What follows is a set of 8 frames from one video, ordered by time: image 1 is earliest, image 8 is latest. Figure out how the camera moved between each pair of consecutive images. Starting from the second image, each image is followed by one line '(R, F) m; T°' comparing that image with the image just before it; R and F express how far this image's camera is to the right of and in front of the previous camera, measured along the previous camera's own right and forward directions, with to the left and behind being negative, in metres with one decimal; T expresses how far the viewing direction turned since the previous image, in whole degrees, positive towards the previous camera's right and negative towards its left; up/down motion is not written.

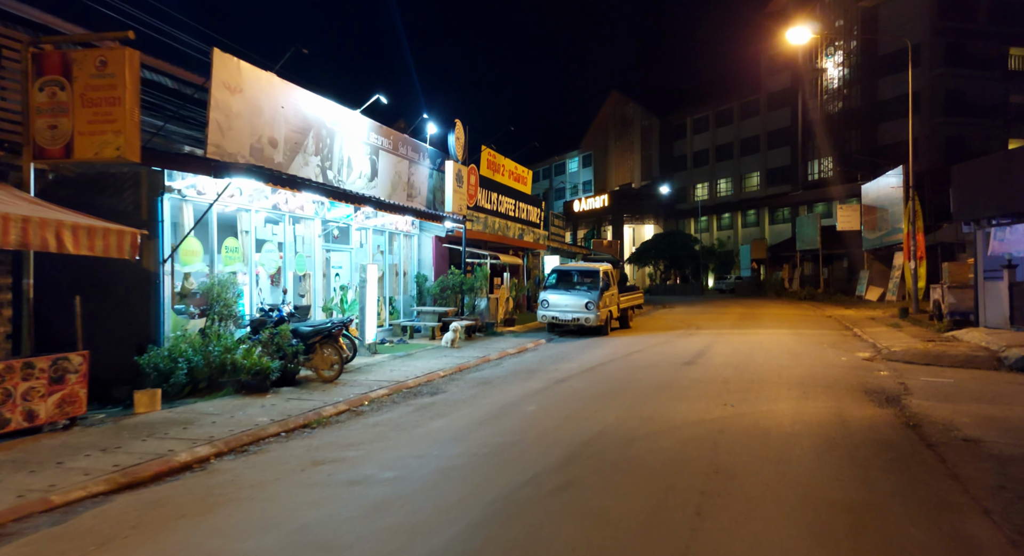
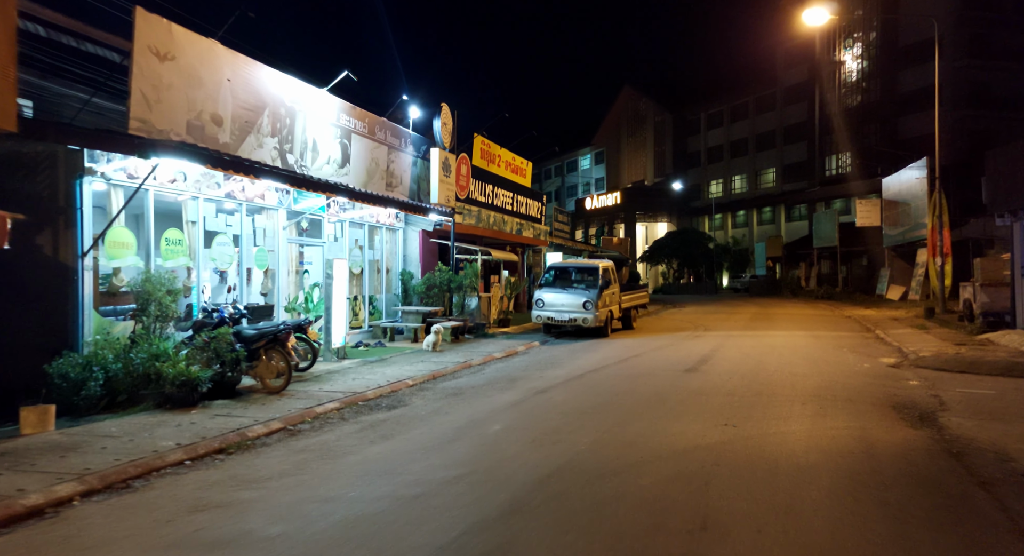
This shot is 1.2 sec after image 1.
(+0.7, +1.3) m; -1°
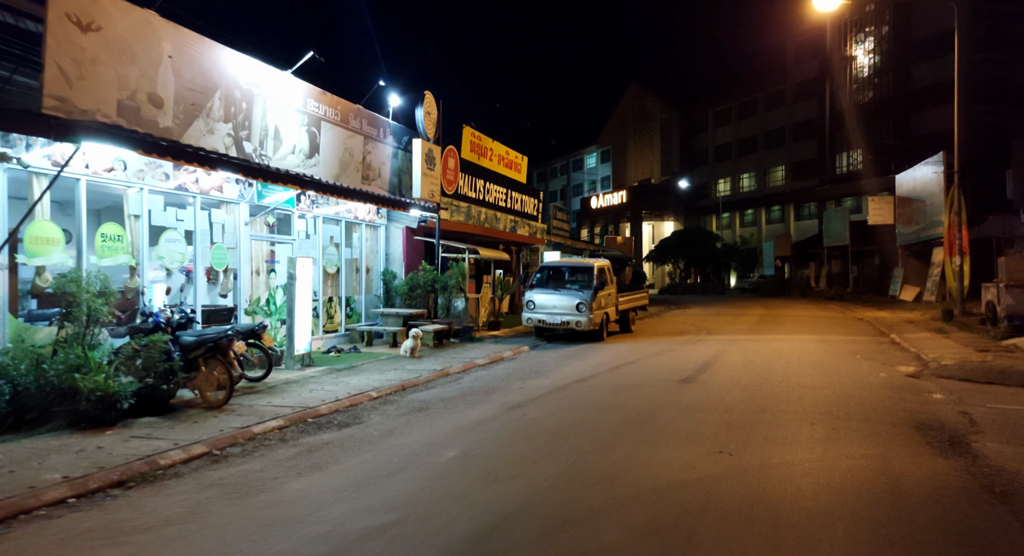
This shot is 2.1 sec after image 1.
(+0.5, +1.0) m; -1°
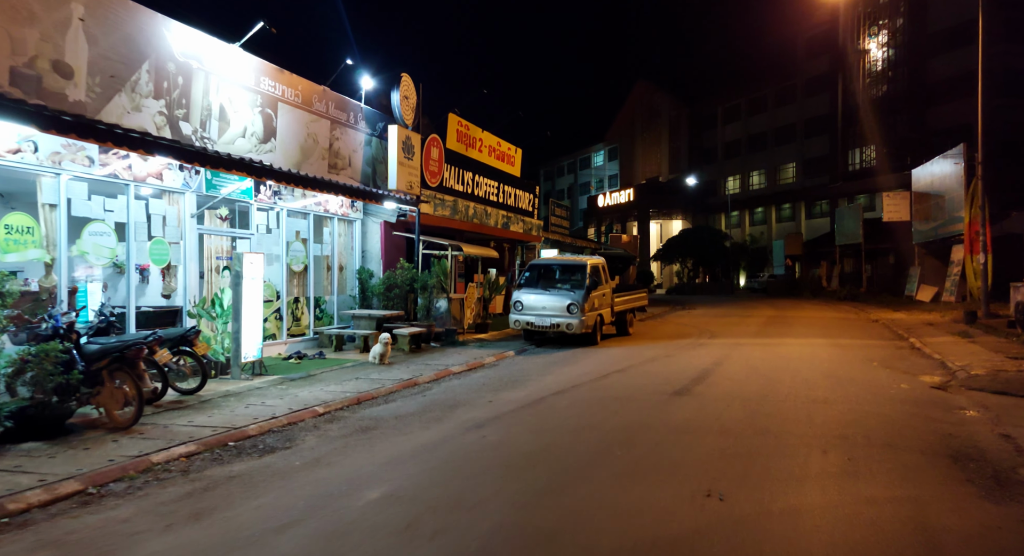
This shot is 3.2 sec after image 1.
(+0.6, +1.2) m; -1°
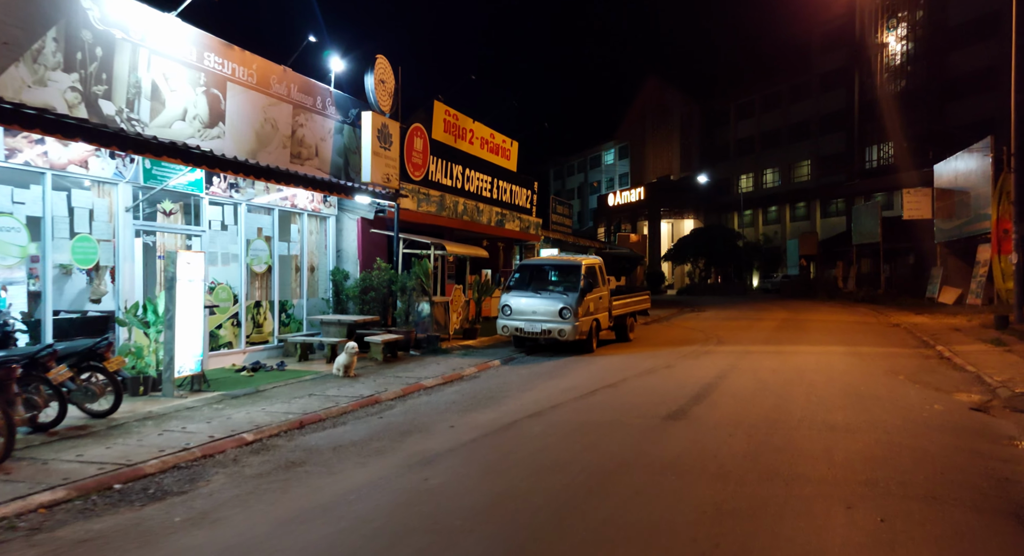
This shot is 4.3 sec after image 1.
(+0.6, +1.3) m; -1°
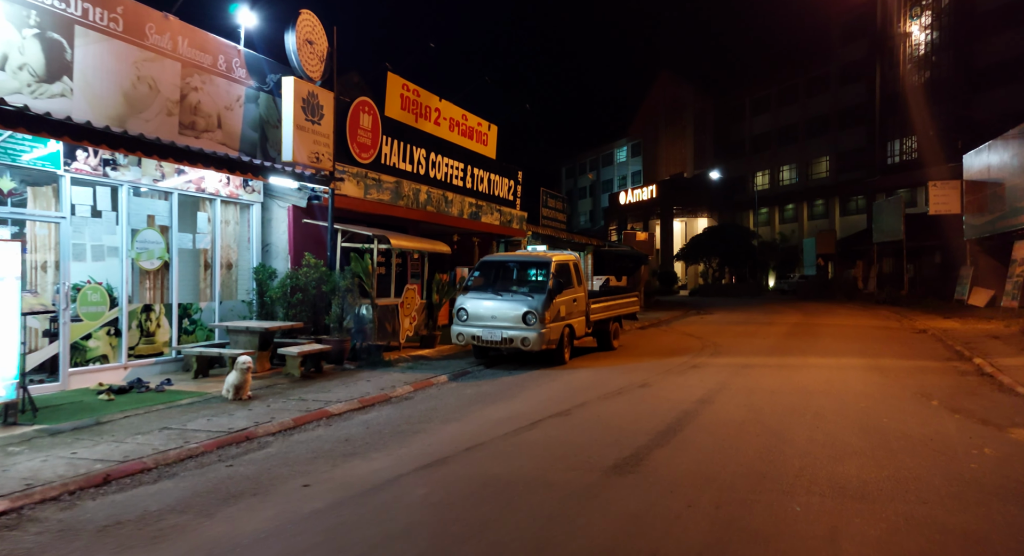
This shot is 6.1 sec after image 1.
(+1.3, +2.2) m; -2°
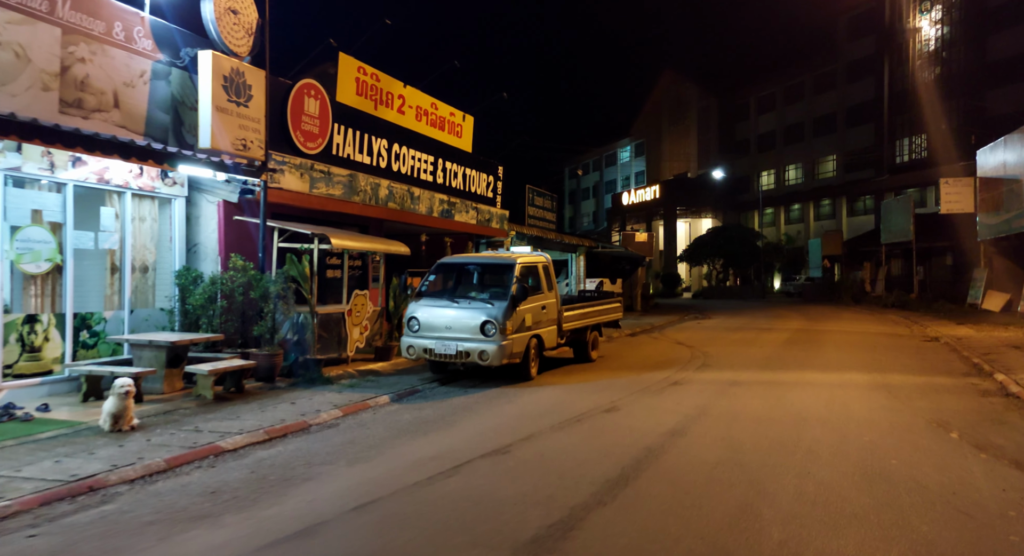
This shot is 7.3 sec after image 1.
(+0.9, +1.5) m; -1°
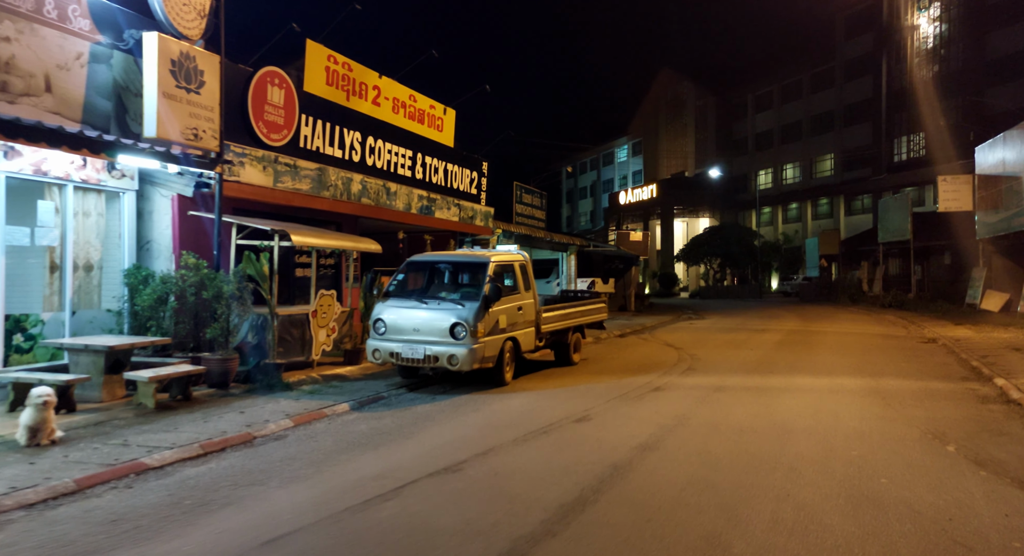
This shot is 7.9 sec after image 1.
(+0.5, +0.6) m; 0°
